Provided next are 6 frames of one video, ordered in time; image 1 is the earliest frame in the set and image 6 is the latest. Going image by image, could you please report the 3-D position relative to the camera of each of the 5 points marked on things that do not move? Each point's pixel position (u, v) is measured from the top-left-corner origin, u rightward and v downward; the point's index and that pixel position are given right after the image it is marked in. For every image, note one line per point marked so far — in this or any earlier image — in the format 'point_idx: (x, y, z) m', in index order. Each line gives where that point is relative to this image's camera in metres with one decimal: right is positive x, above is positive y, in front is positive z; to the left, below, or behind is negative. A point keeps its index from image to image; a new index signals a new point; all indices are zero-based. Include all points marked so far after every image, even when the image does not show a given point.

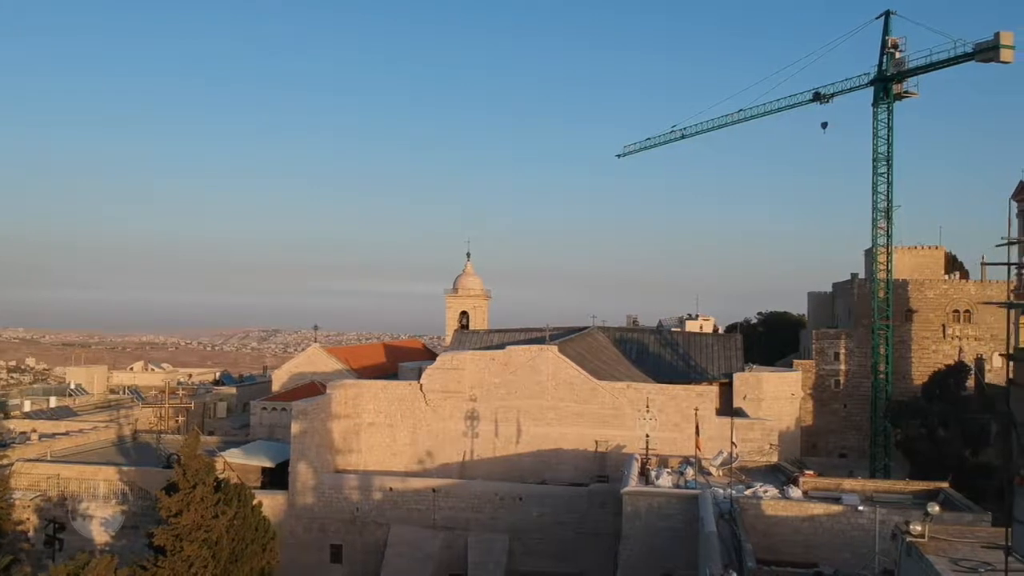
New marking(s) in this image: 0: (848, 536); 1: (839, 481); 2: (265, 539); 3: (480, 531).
0: (+5.8, -4.3, +14.1) m
1: (+6.6, -3.9, +16.4) m
2: (-4.5, -4.6, +14.9) m
3: (-0.7, -5.5, +18.5) m
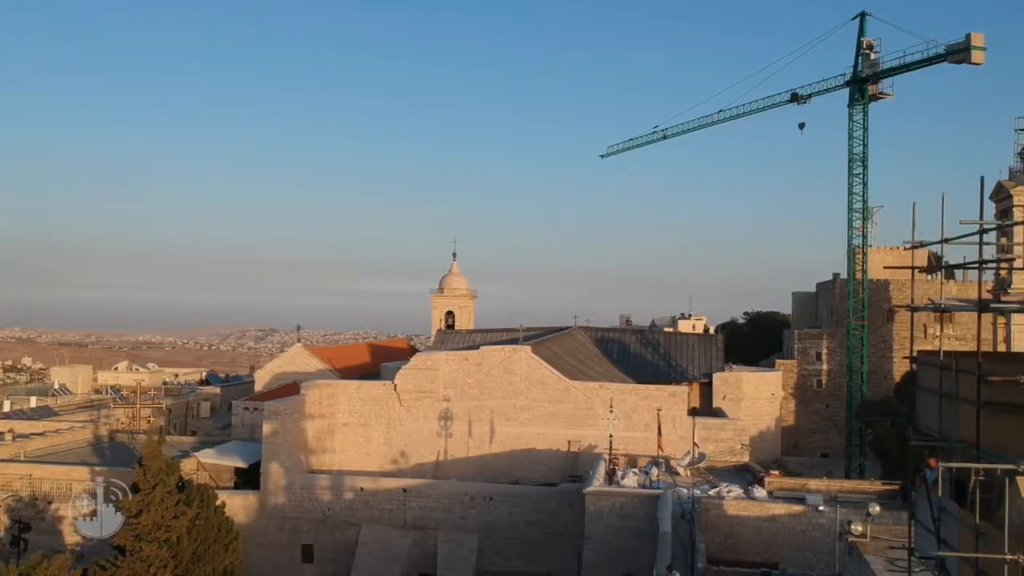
0: (+5.1, -4.3, +14.1) m
1: (+5.9, -3.9, +16.5) m
2: (-5.2, -4.6, +15.0) m
3: (-1.4, -5.5, +18.6) m
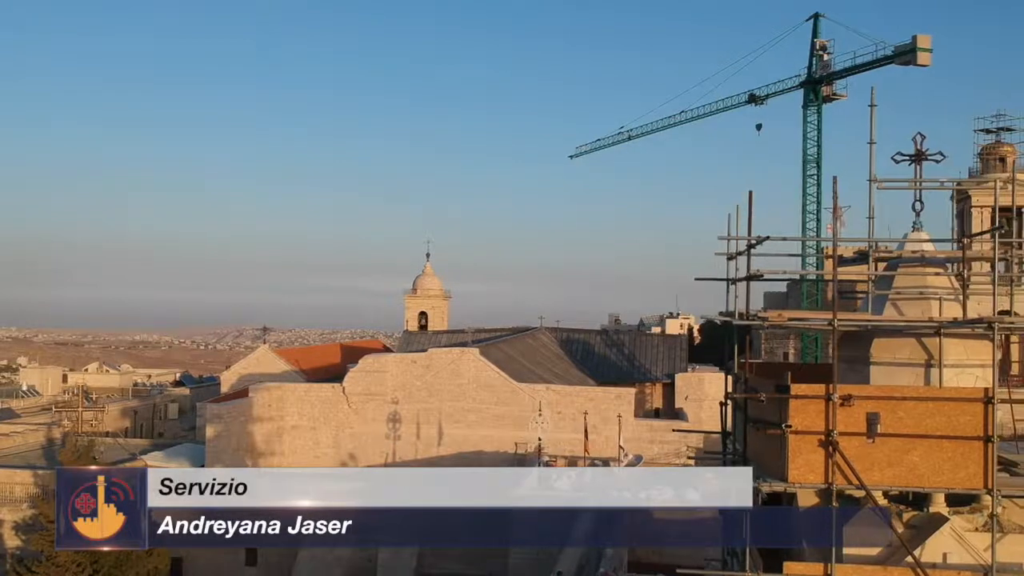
0: (+3.8, -4.3, +14.2) m
1: (+4.6, -4.0, +16.5) m
2: (-6.6, -4.7, +15.0) m
3: (-2.8, -5.6, +18.6) m
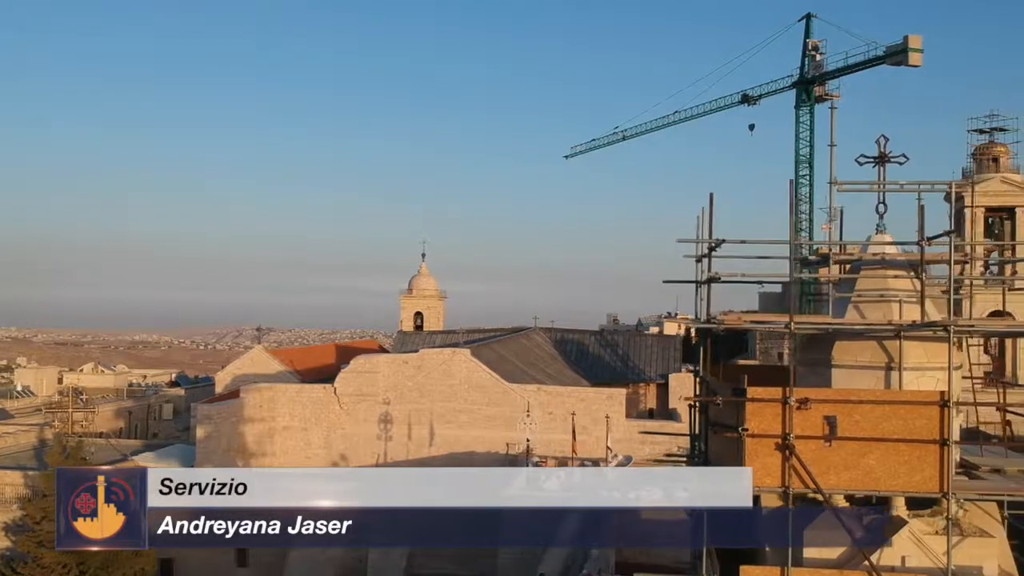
0: (+3.6, -4.4, +14.1) m
1: (+4.4, -4.0, +16.5) m
2: (-6.8, -4.7, +14.9) m
3: (-3.0, -5.6, +18.6) m
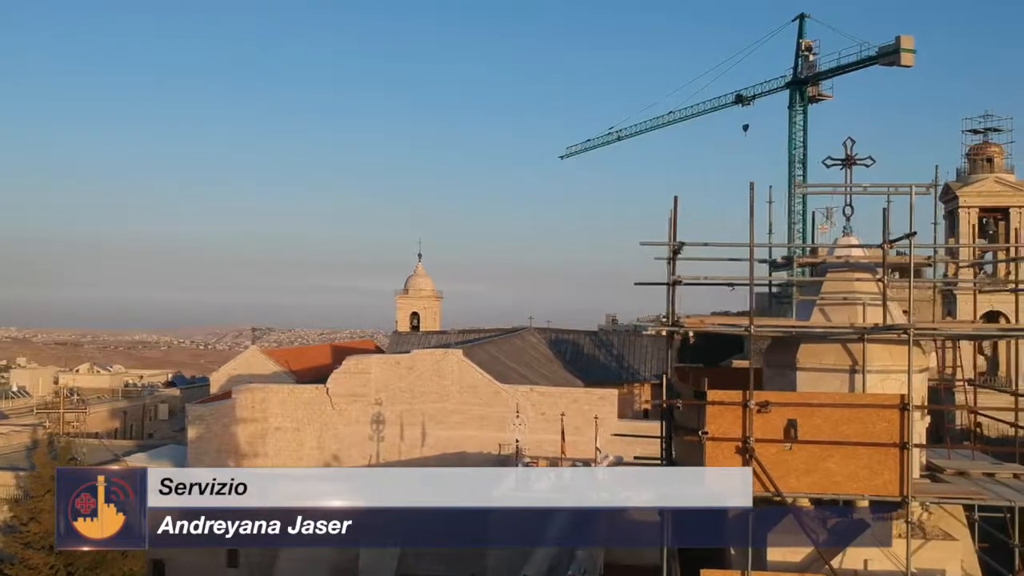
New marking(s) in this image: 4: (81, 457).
0: (+3.4, -4.4, +14.1) m
1: (+4.2, -4.0, +16.5) m
2: (-7.0, -4.7, +14.9) m
3: (-3.2, -5.6, +18.5) m
4: (-10.4, -4.1, +19.7) m
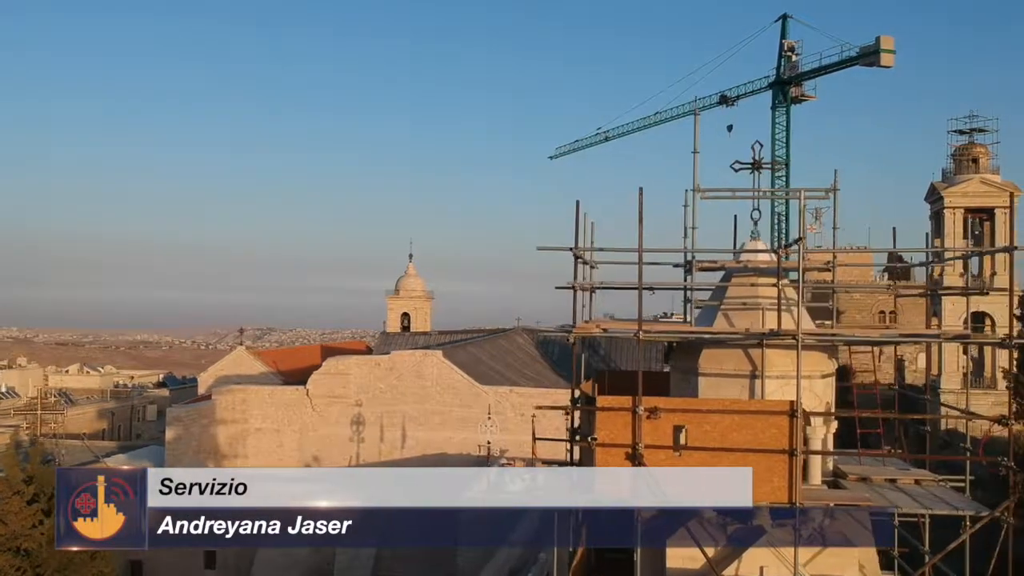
0: (+2.8, -4.4, +14.1) m
1: (+3.6, -4.0, +16.5) m
2: (-7.5, -4.8, +14.9) m
3: (-3.7, -5.6, +18.5) m
4: (-10.9, -4.1, +19.7) m
